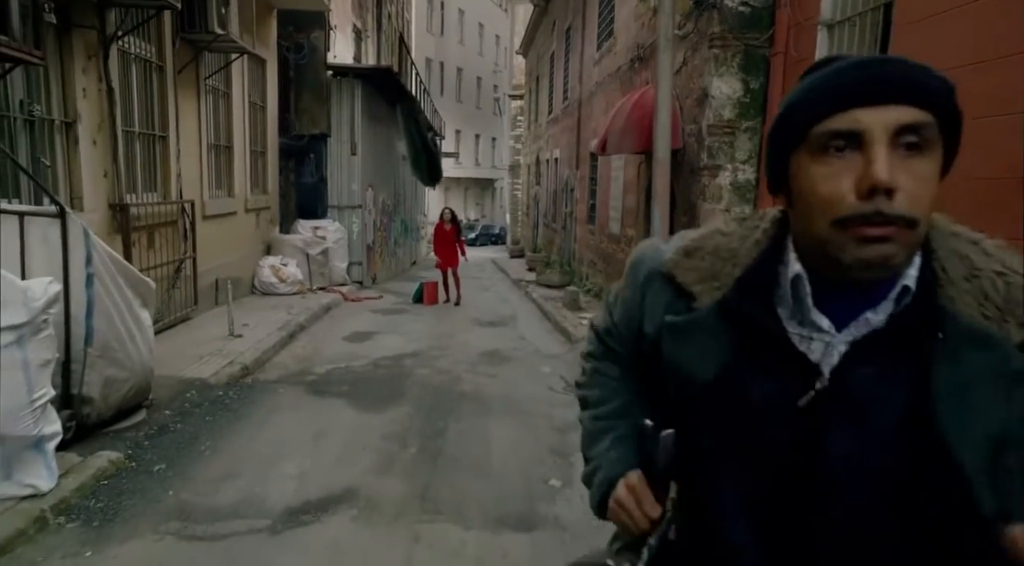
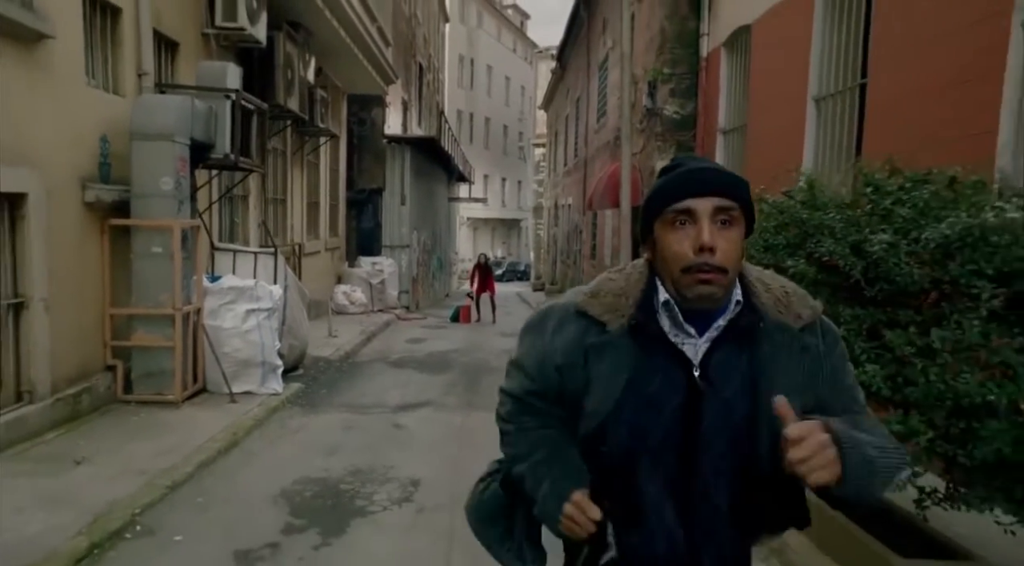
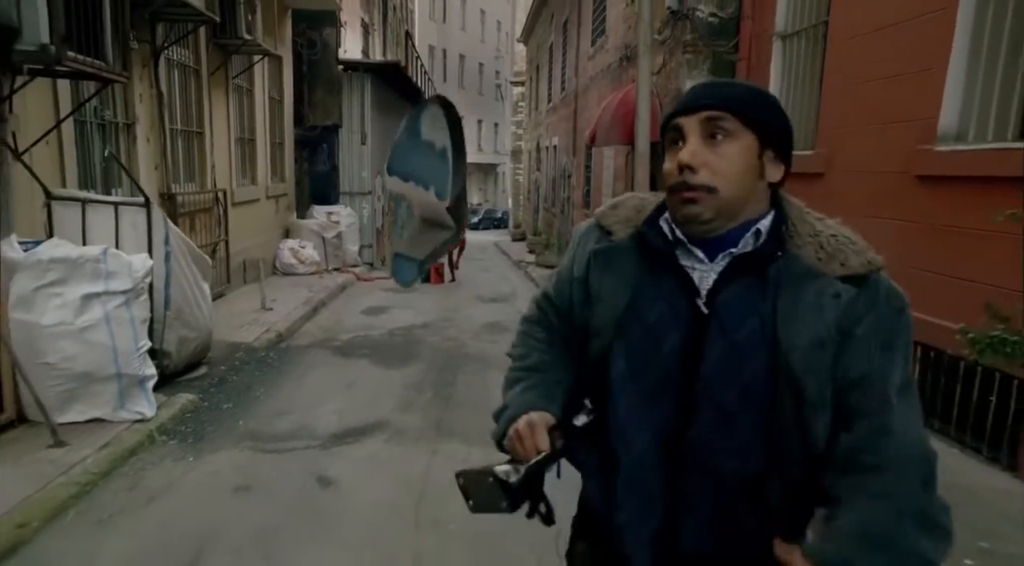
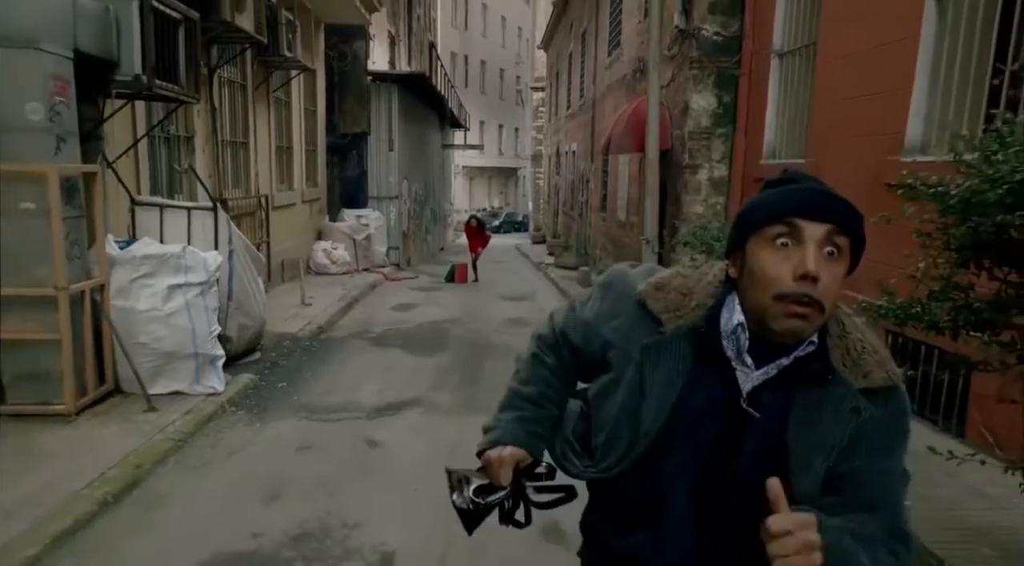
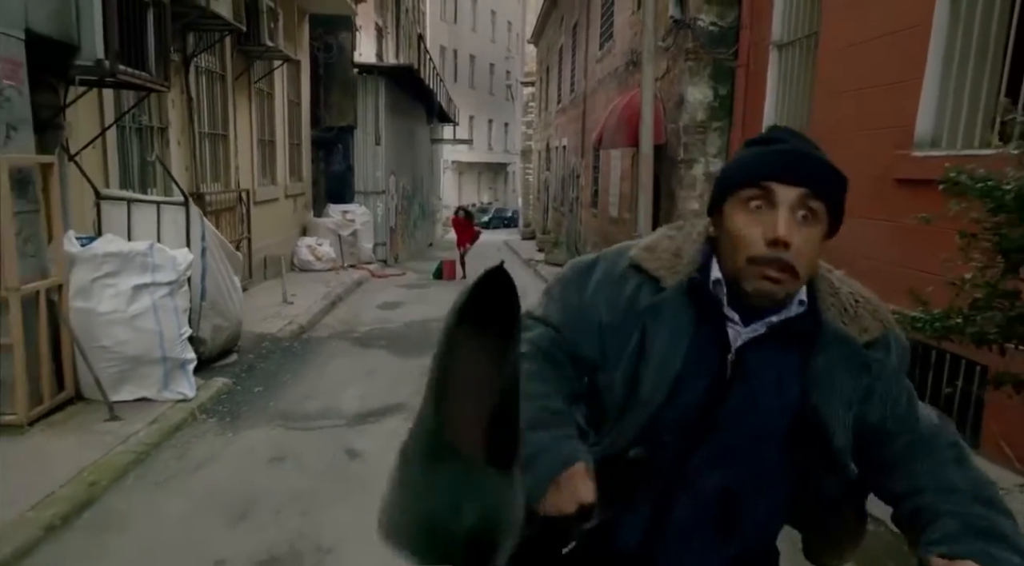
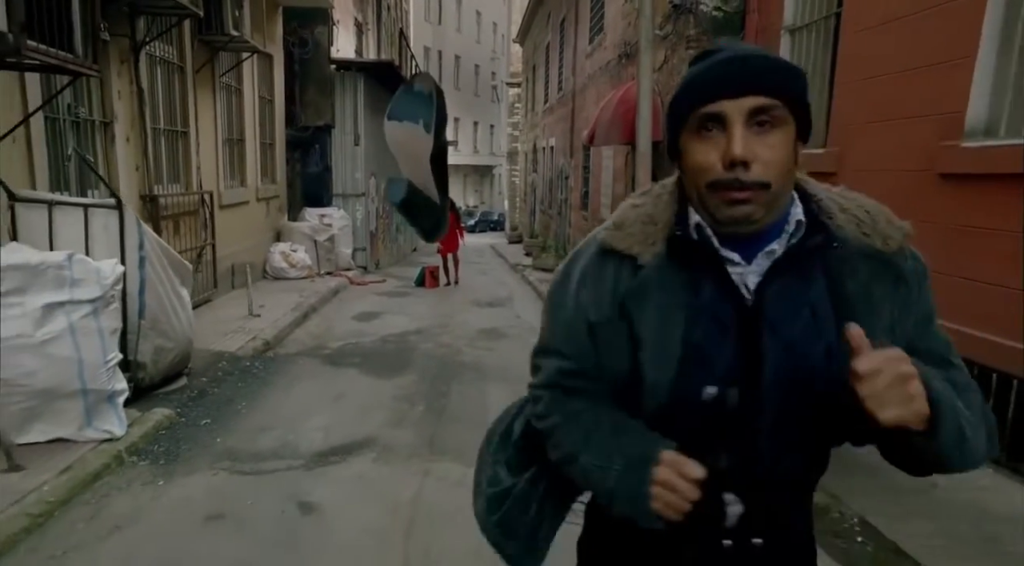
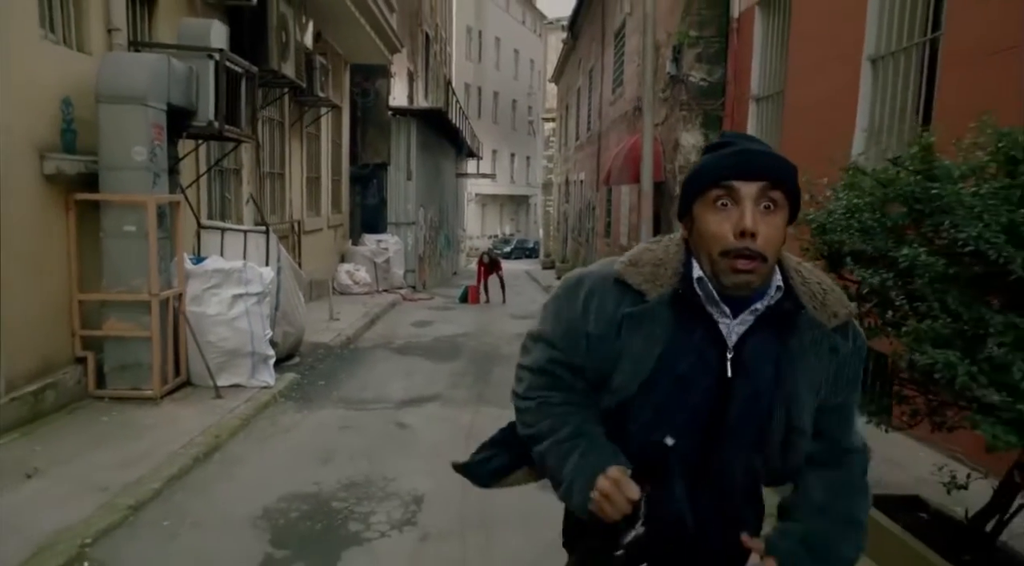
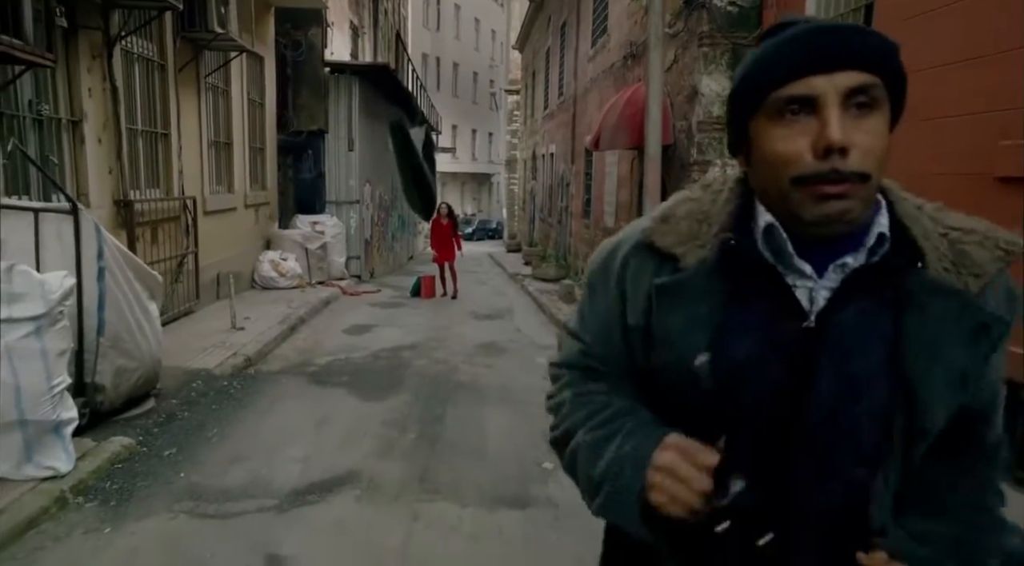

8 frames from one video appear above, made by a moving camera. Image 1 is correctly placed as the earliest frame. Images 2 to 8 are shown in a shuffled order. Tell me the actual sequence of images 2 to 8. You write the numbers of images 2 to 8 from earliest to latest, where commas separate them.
8, 6, 3, 5, 4, 7, 2
